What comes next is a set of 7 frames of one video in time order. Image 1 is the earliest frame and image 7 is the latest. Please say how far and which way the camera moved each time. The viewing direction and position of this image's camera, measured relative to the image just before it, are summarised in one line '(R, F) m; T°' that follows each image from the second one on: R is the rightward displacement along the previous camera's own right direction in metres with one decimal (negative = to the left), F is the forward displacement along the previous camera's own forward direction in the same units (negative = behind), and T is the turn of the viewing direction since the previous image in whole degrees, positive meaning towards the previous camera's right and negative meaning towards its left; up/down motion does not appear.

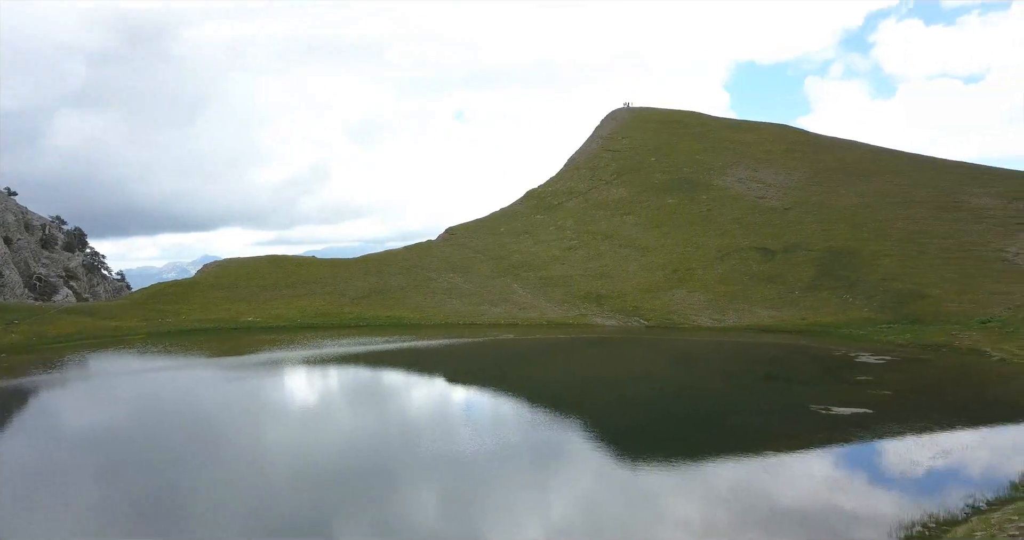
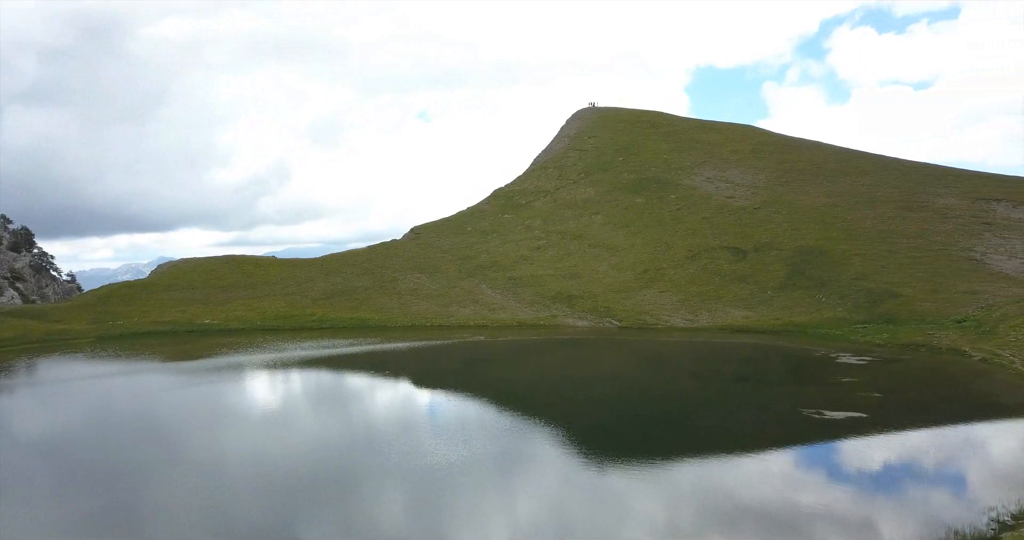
(-0.4, +1.8) m; +3°
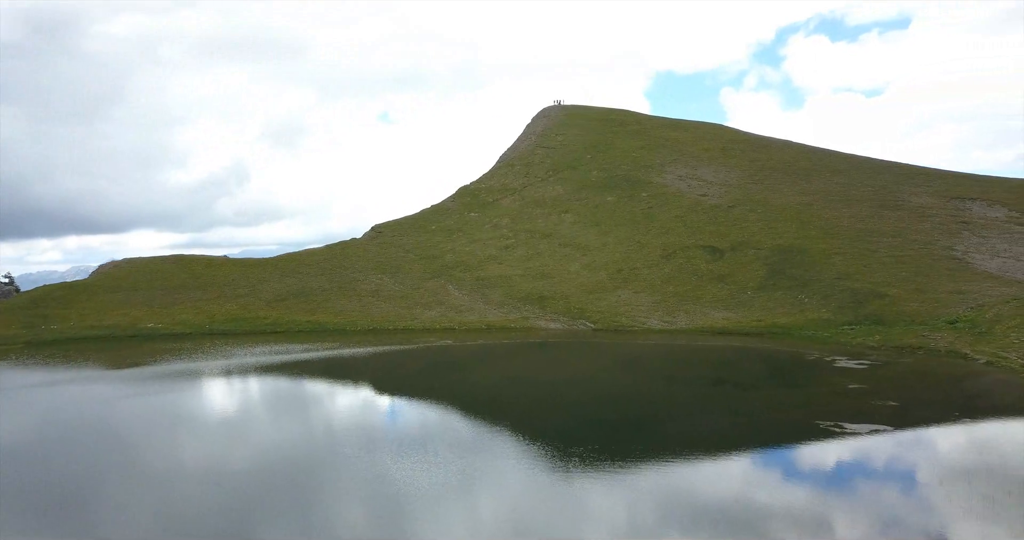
(-0.4, +3.4) m; +3°
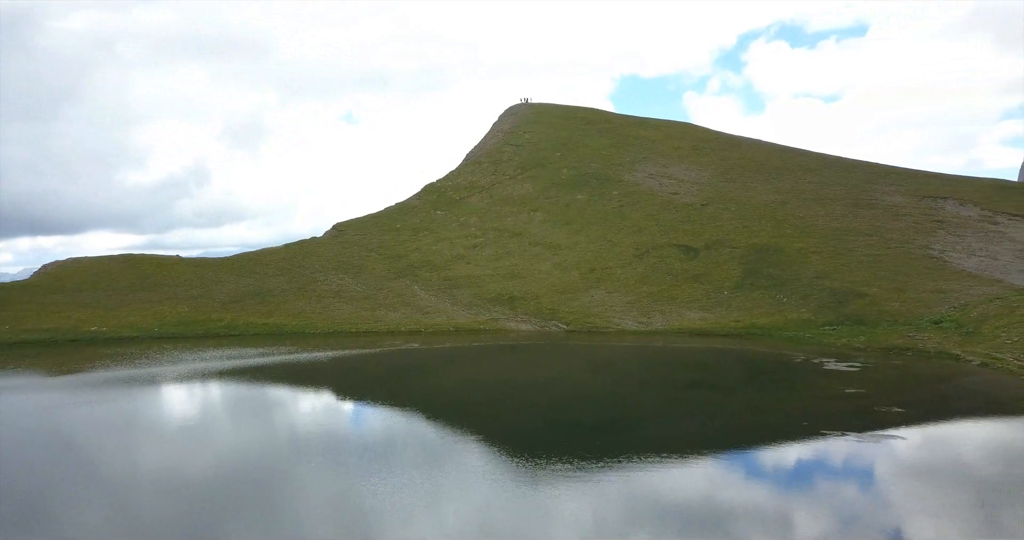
(-0.2, +2.6) m; +3°
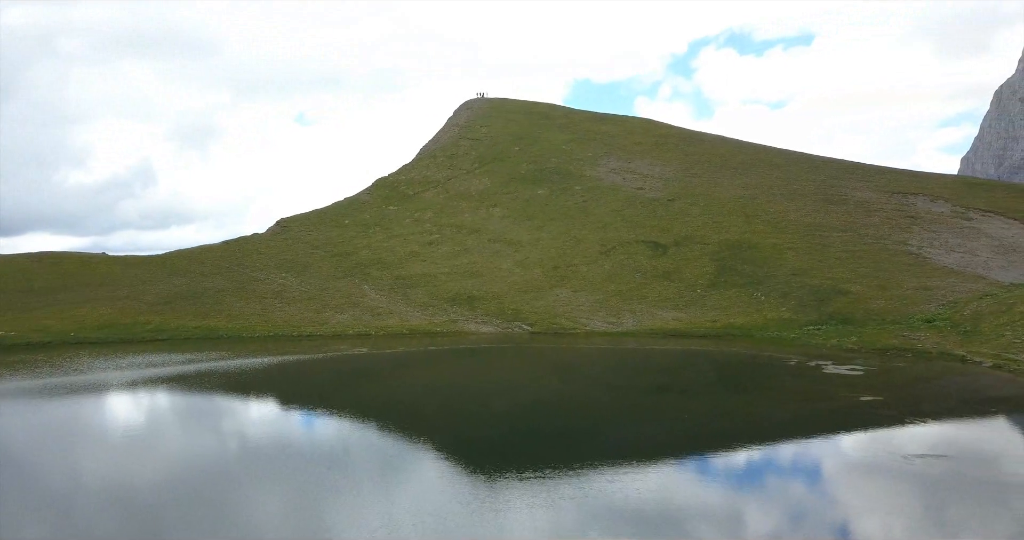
(-0.3, +4.2) m; +4°
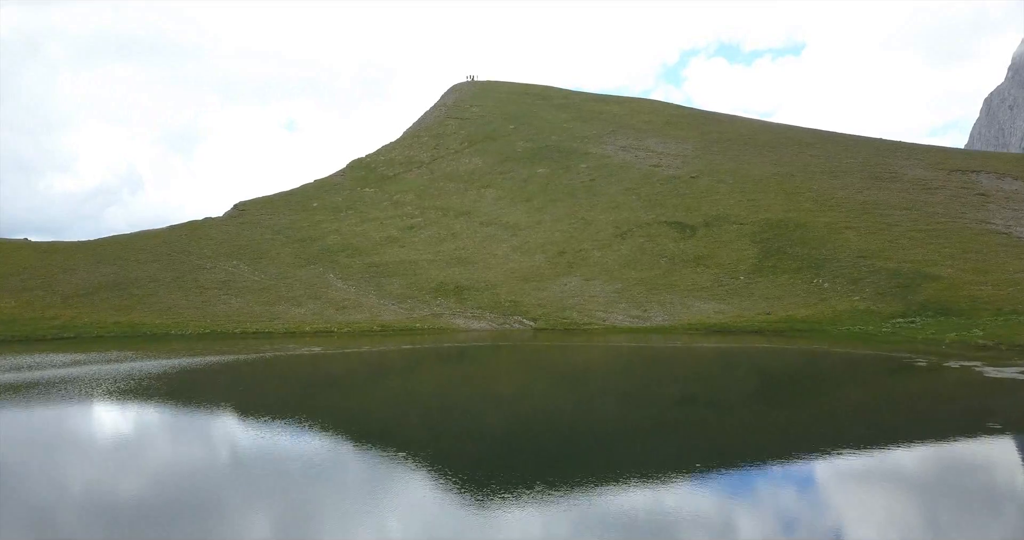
(-0.5, +9.1) m; +1°
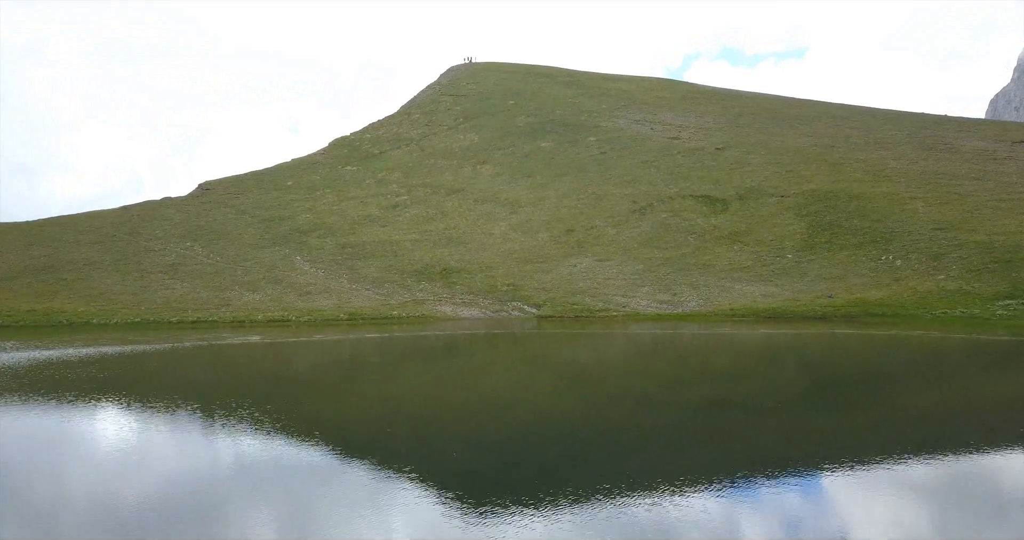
(+0.2, +6.6) m; 0°
